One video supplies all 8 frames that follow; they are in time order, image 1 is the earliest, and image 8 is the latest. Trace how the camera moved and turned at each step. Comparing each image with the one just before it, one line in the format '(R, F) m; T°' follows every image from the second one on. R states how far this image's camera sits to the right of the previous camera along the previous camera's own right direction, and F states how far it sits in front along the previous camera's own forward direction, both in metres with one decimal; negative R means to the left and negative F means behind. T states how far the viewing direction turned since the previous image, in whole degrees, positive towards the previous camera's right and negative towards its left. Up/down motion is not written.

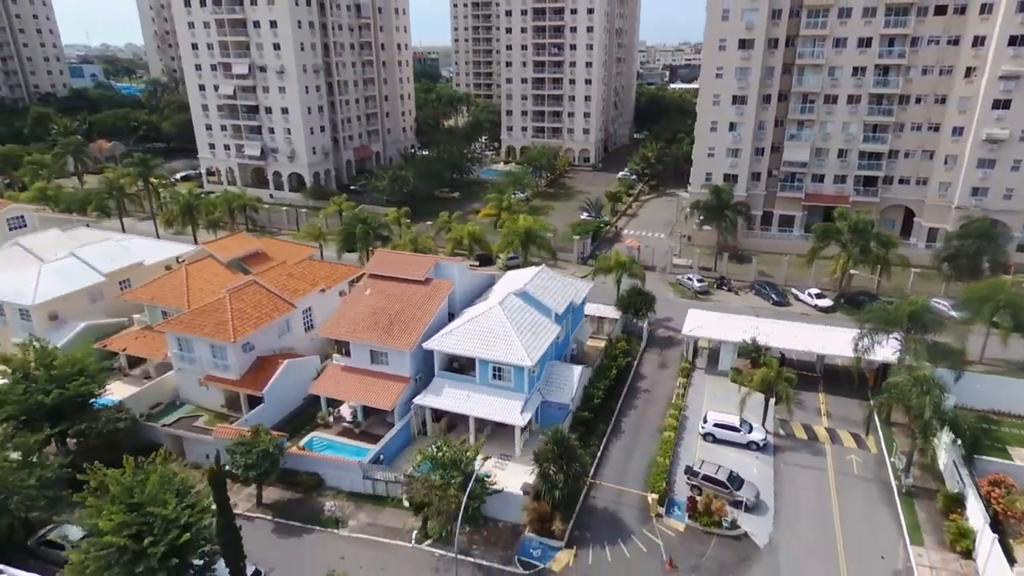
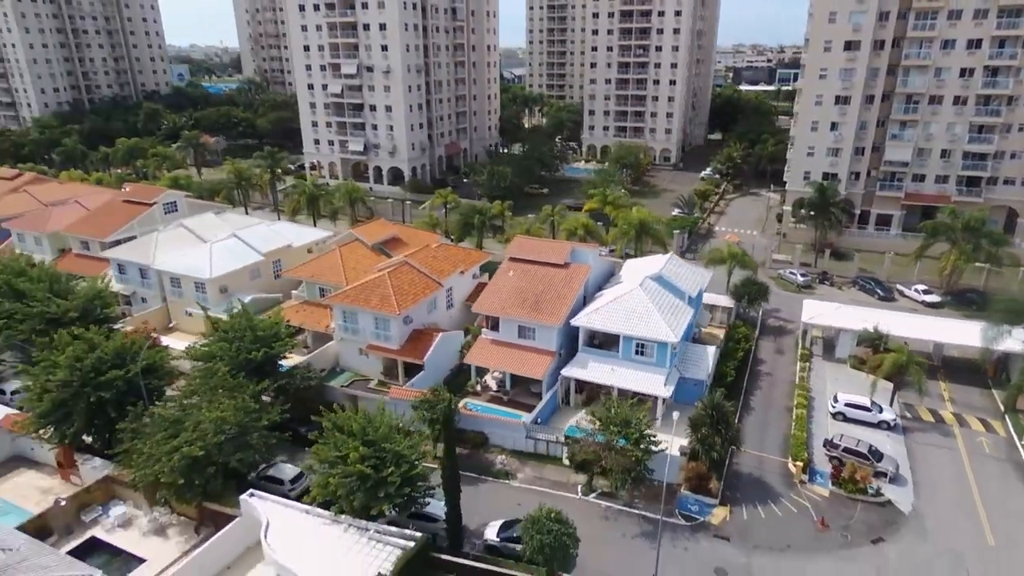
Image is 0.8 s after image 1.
(-4.8, -2.7) m; -4°
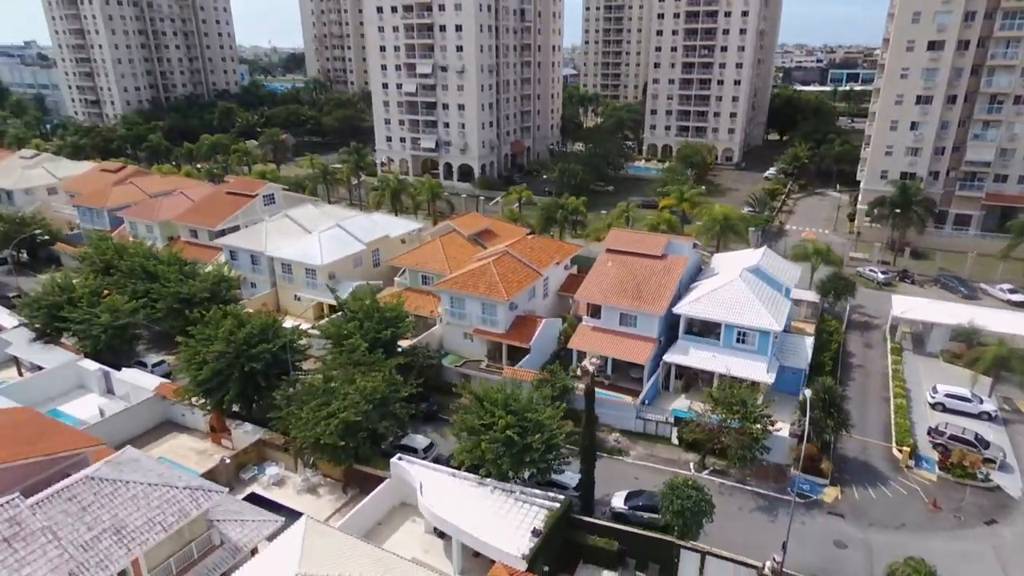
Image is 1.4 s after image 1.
(-3.7, -1.7) m; -3°
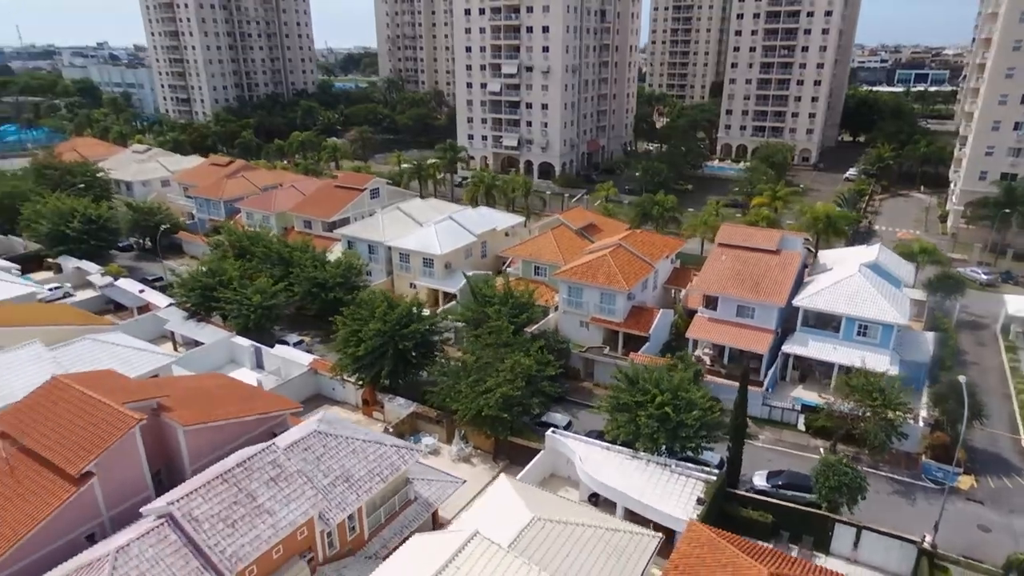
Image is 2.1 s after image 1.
(-4.5, -1.8) m; -3°
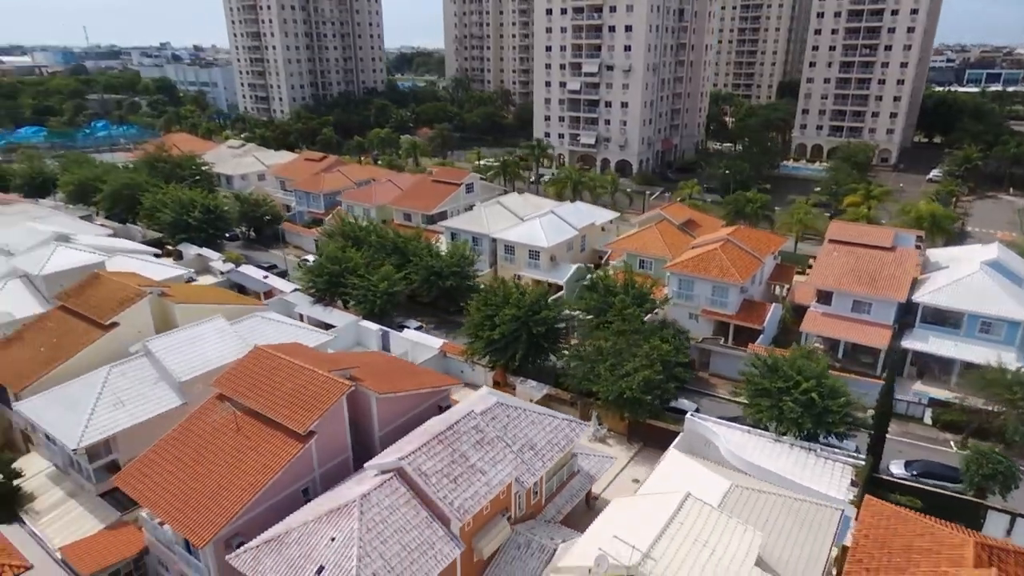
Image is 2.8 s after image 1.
(-4.5, -1.4) m; -3°
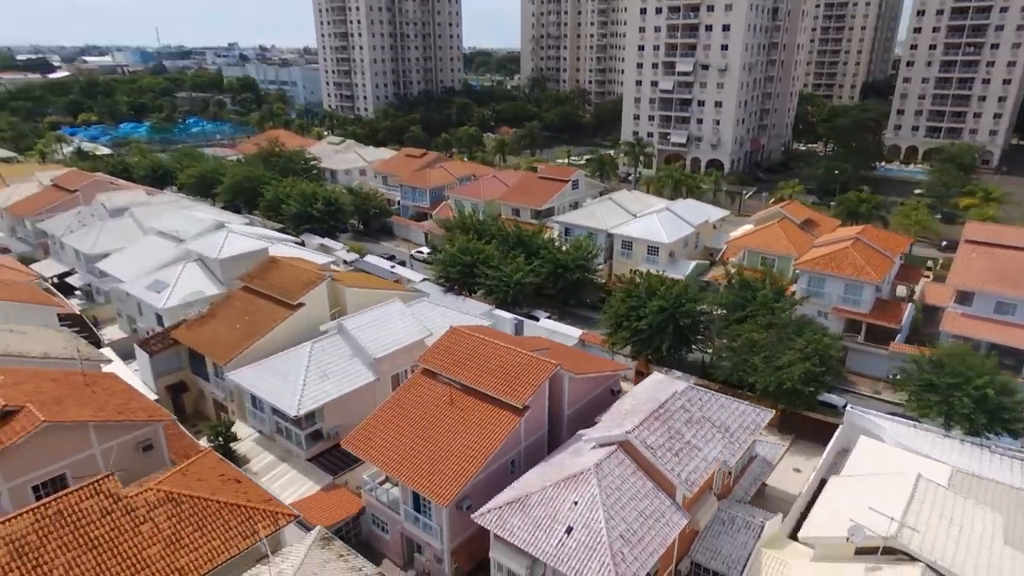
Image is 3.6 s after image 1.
(-5.3, -1.3) m; -4°
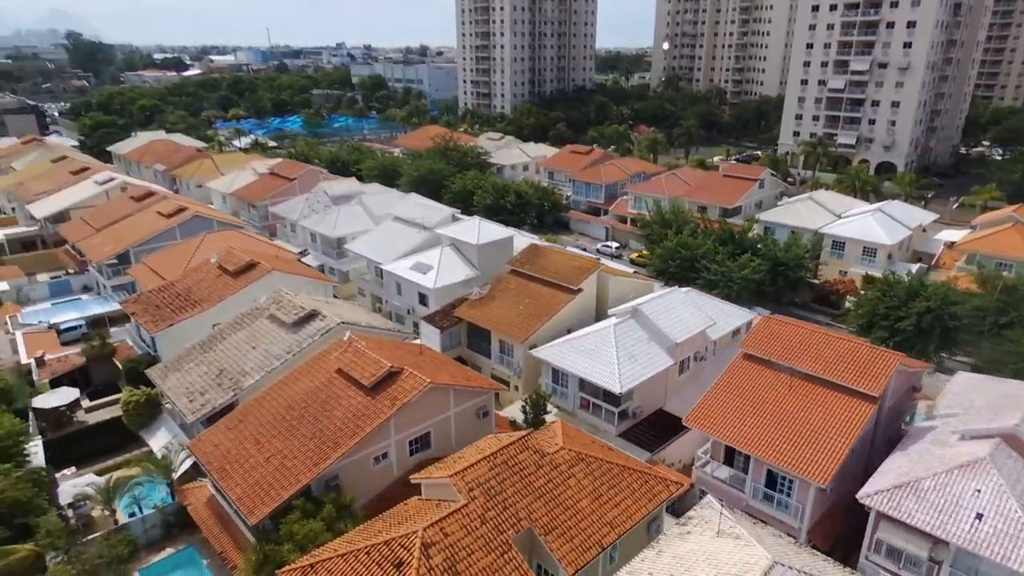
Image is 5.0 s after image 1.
(-9.4, -1.7) m; -7°
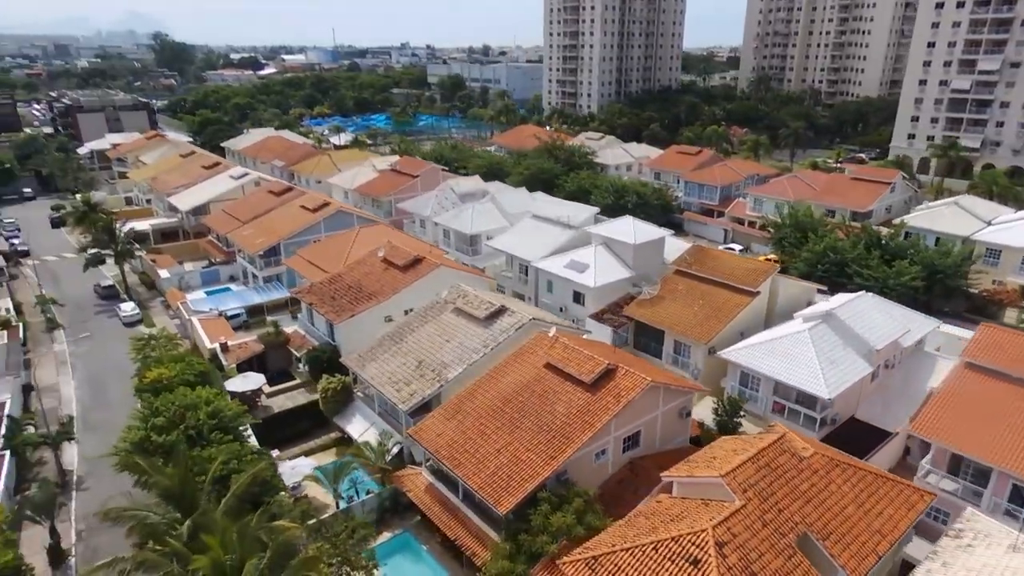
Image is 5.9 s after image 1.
(-6.2, -0.3) m; -4°
